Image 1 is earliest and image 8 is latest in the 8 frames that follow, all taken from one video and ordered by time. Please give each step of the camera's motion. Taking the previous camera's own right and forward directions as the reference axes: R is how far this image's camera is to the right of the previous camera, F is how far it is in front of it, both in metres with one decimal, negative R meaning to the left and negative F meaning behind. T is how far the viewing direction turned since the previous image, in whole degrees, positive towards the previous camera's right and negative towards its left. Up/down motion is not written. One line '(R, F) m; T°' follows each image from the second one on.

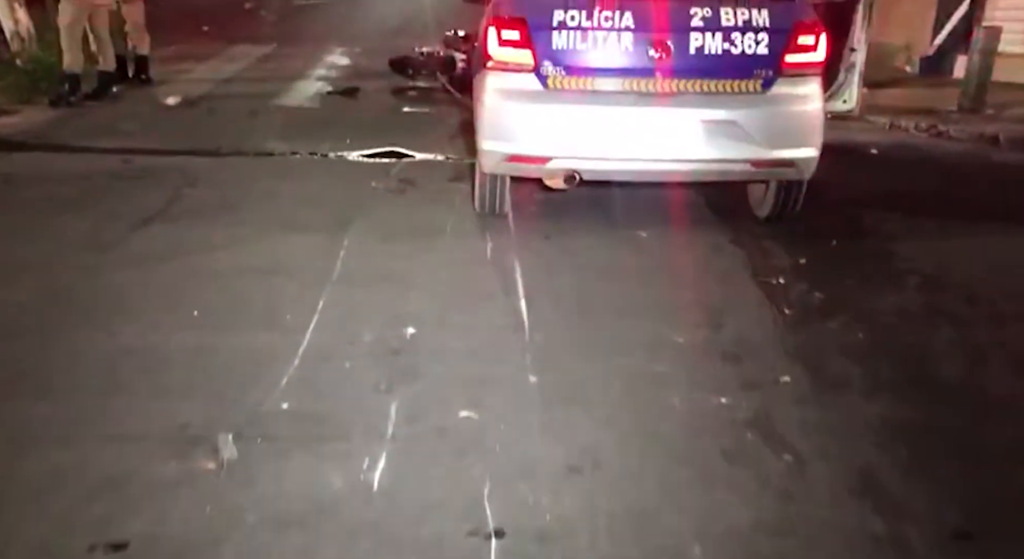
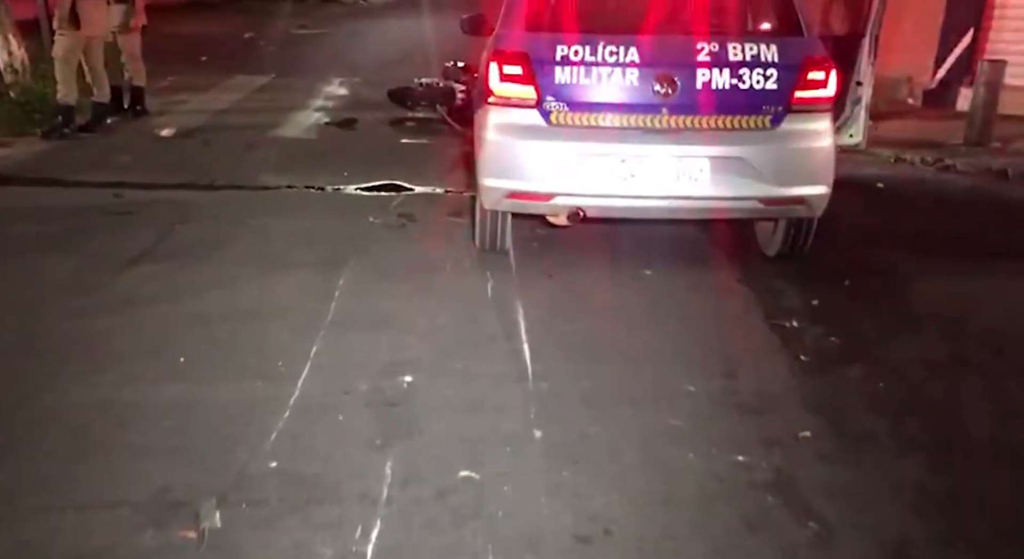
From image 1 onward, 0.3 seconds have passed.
(0.0, +0.2) m; 0°
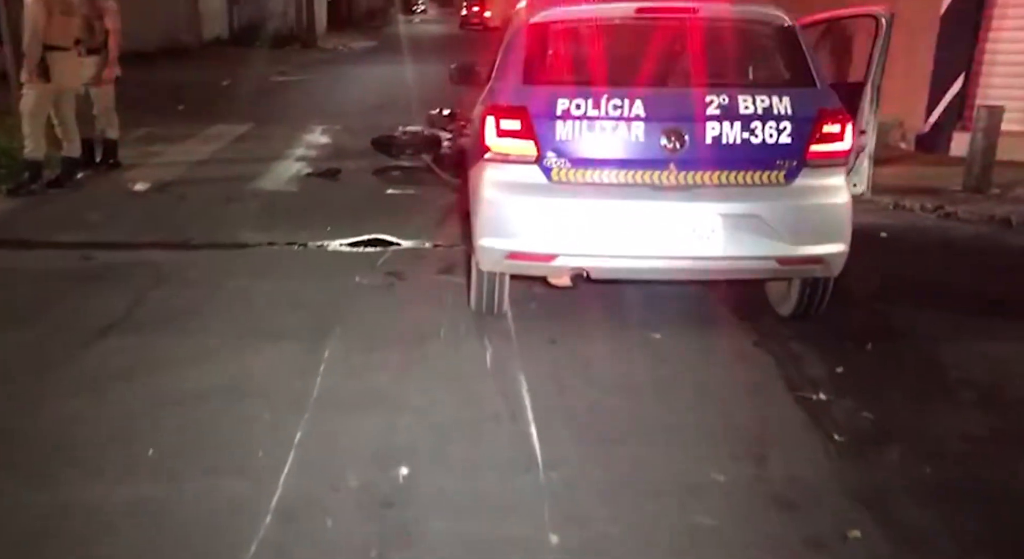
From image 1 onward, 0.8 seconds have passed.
(-0.1, +0.3) m; +1°
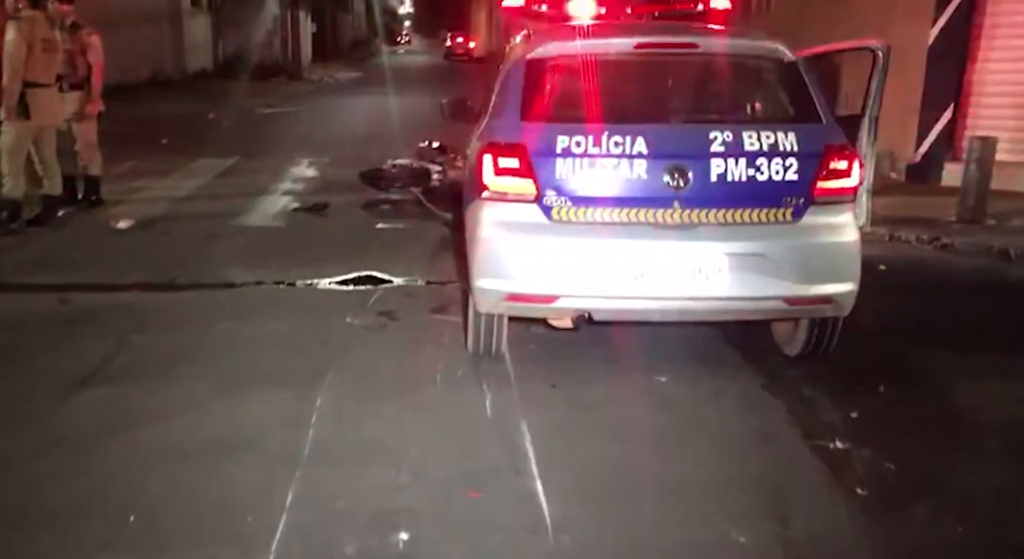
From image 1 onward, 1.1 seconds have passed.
(-0.1, +0.2) m; +1°
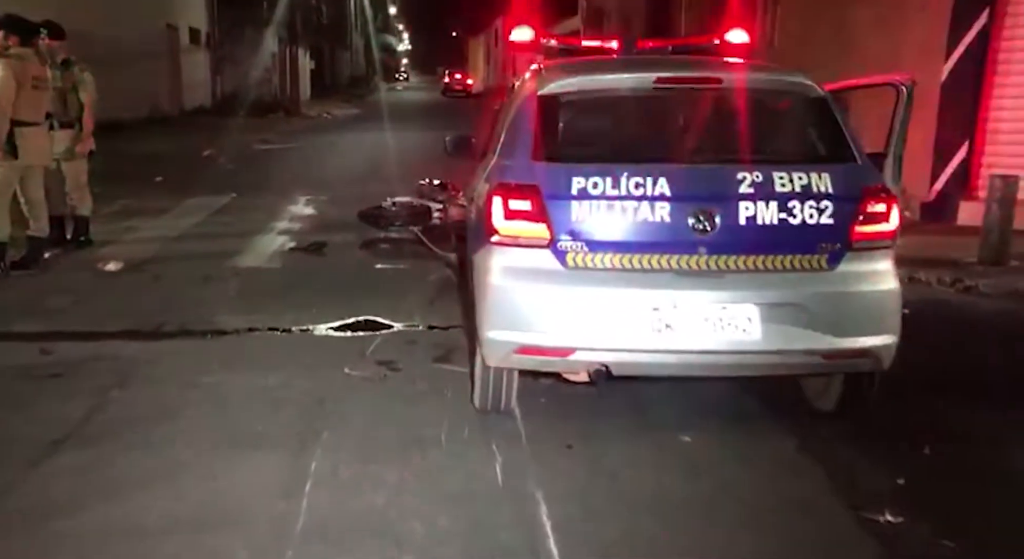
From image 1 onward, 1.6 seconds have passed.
(-0.1, +0.3) m; 0°
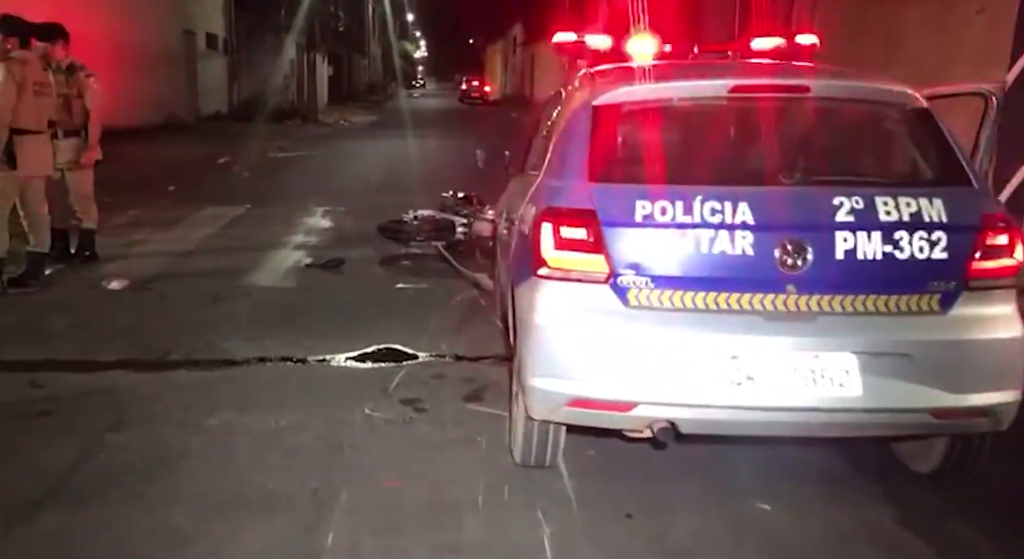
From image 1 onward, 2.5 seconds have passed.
(-0.1, +0.6) m; -1°
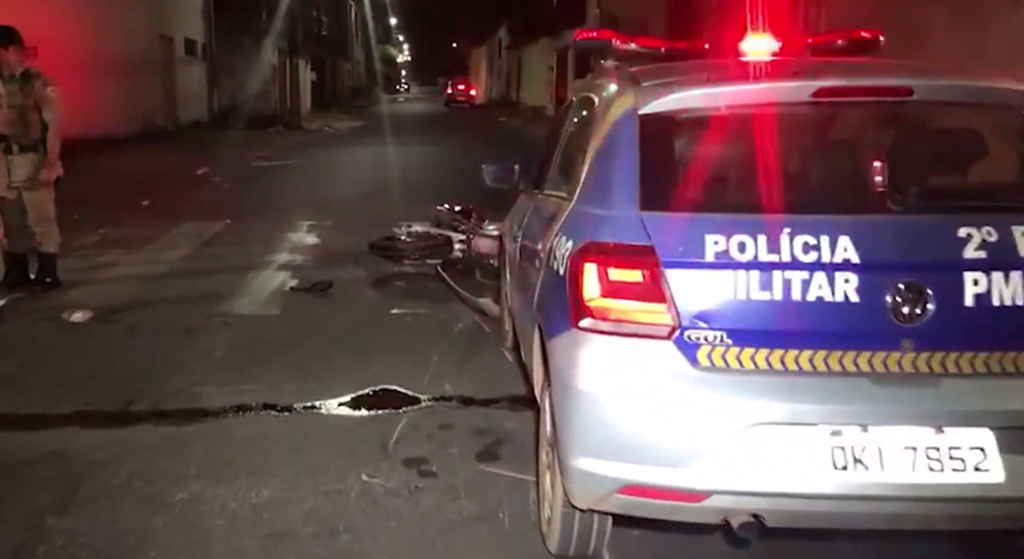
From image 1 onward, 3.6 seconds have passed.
(-0.1, +0.7) m; +1°
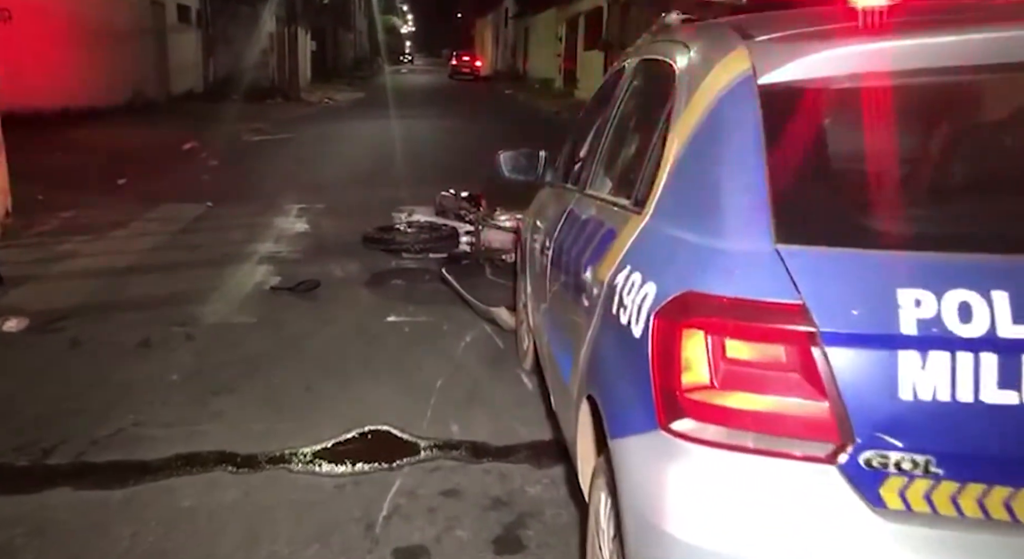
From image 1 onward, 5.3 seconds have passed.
(-0.1, +1.1) m; 0°
